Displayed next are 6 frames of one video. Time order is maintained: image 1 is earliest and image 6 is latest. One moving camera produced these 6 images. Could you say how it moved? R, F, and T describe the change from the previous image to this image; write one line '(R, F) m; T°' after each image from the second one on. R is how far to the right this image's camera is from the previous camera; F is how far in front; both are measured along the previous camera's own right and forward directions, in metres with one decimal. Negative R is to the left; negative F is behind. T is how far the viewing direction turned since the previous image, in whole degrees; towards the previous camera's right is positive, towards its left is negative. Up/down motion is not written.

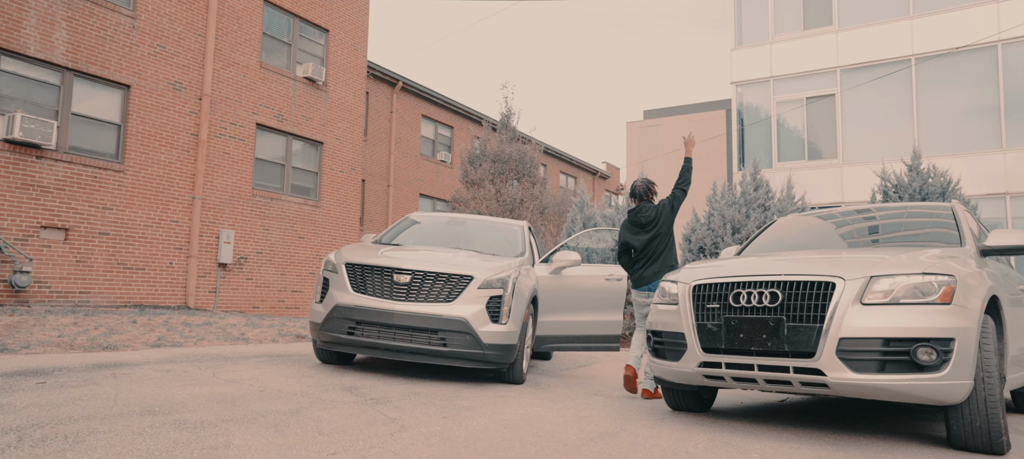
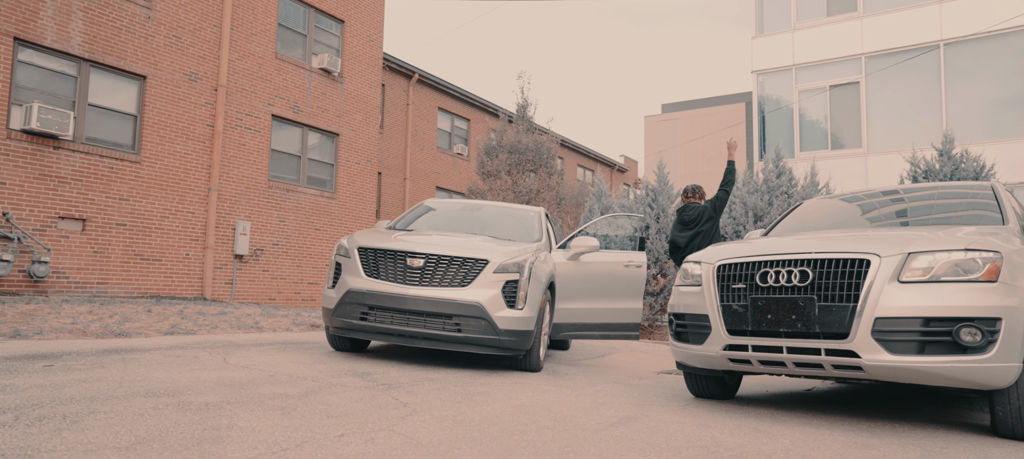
(0.0, +0.2) m; -2°
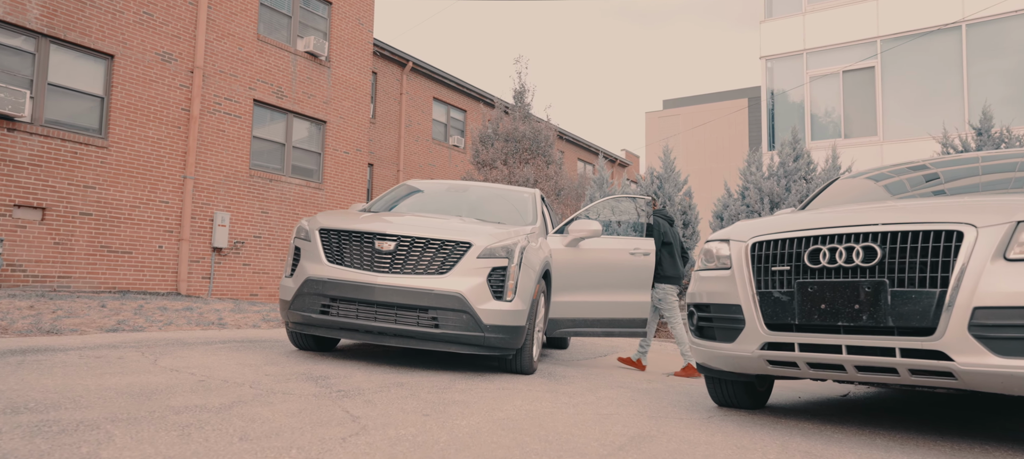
(+0.1, +0.8) m; 0°
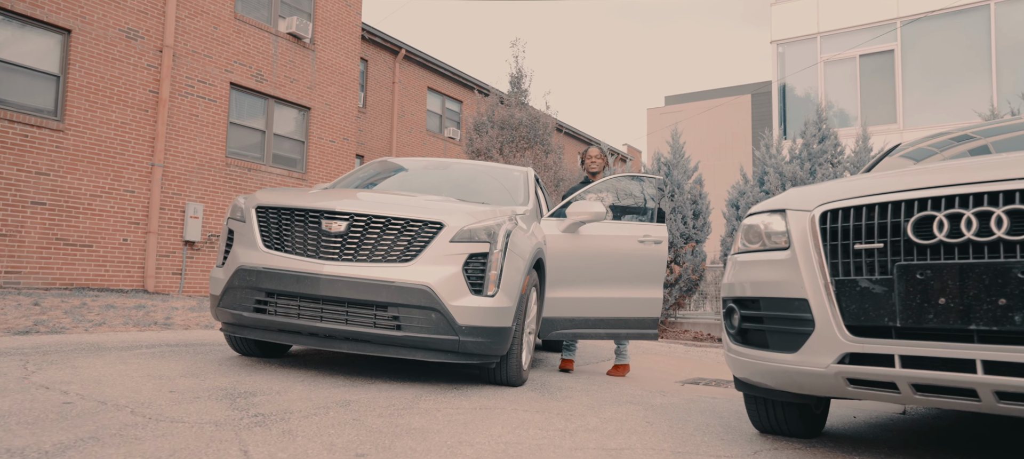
(+0.1, +0.9) m; 0°
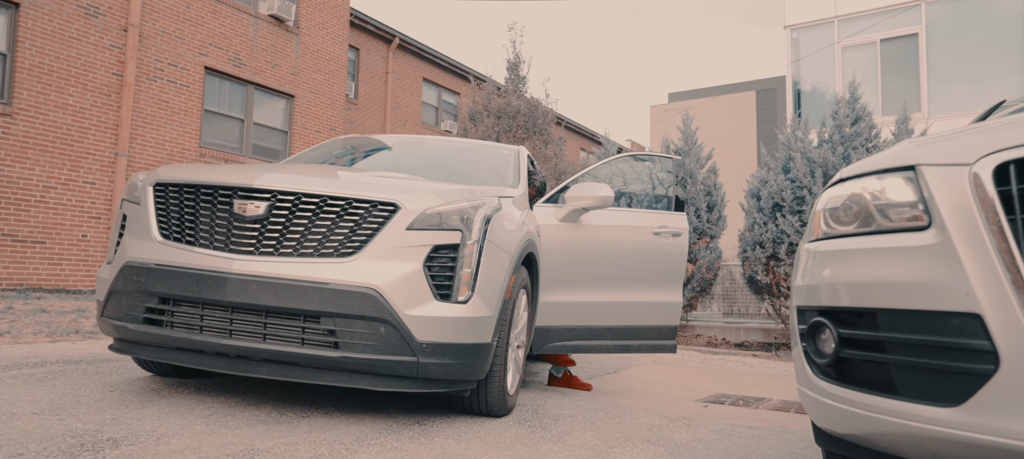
(+0.1, +0.9) m; 0°
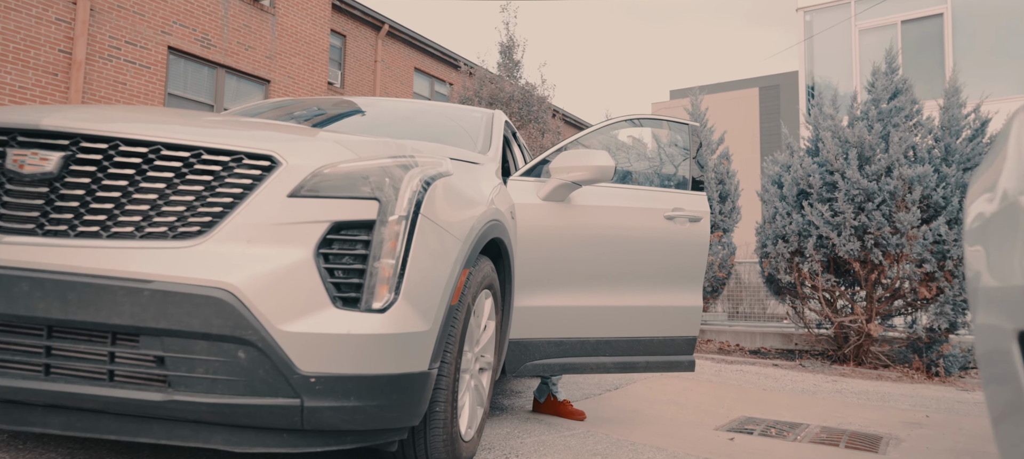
(+0.2, +1.0) m; 0°
